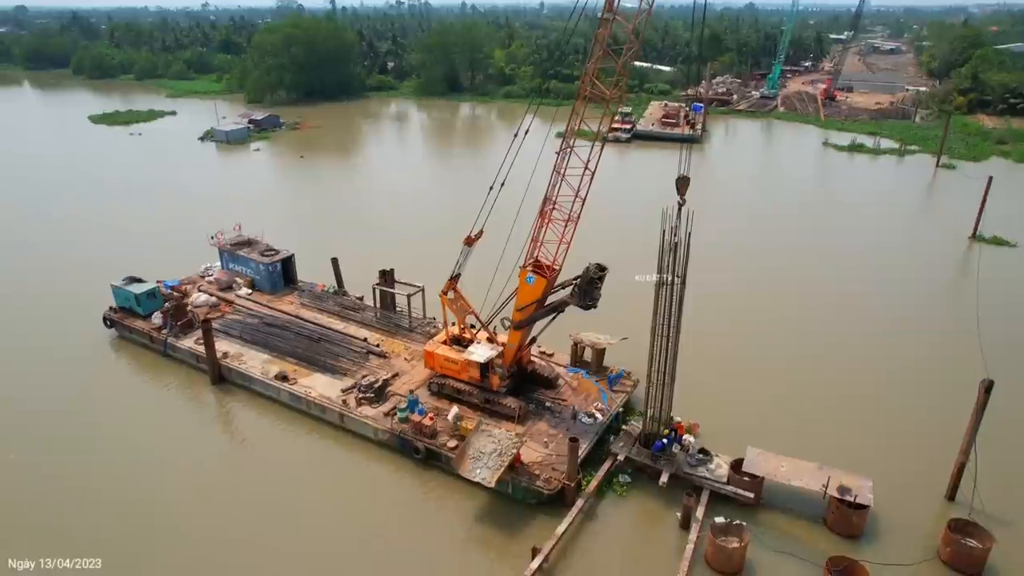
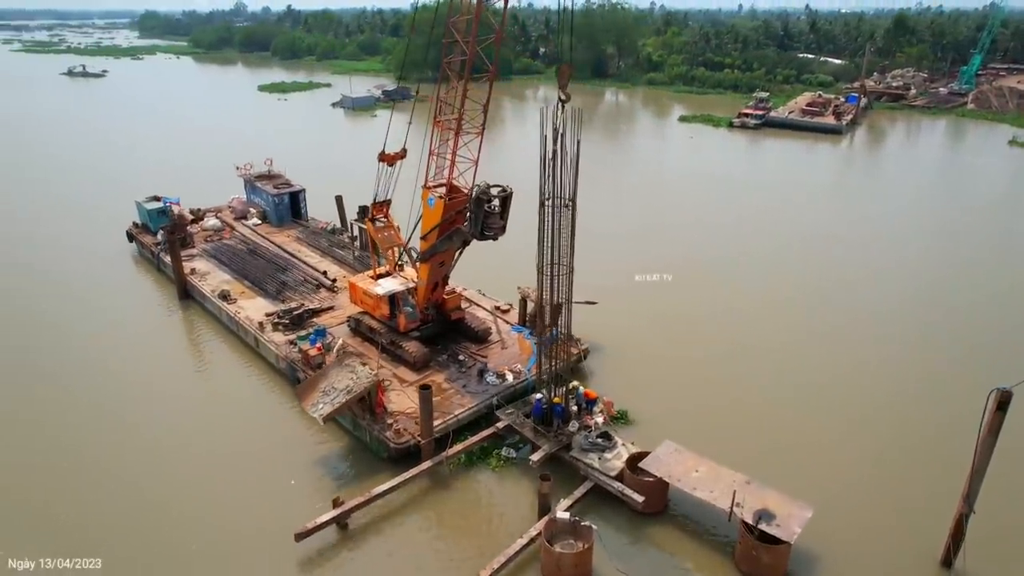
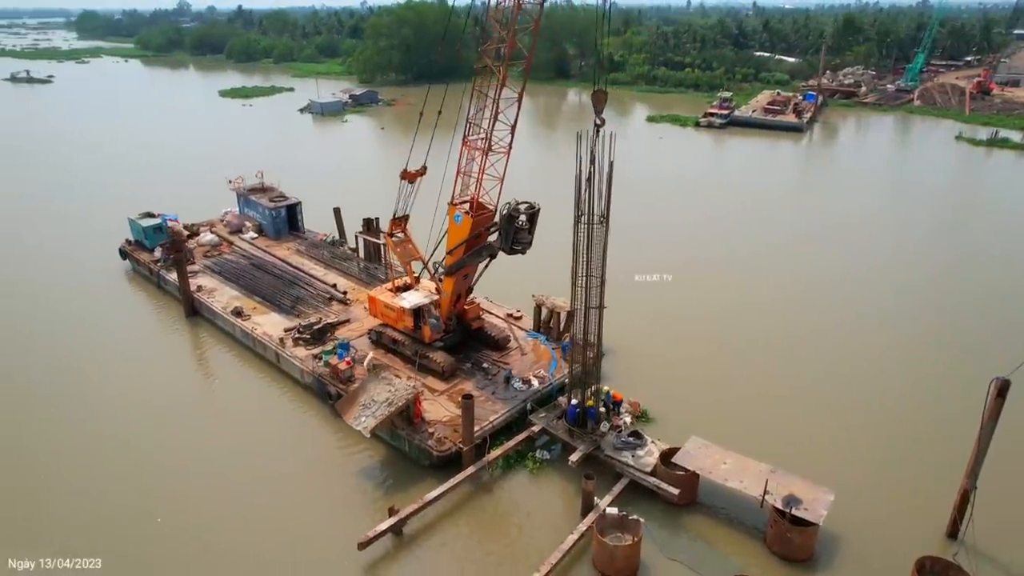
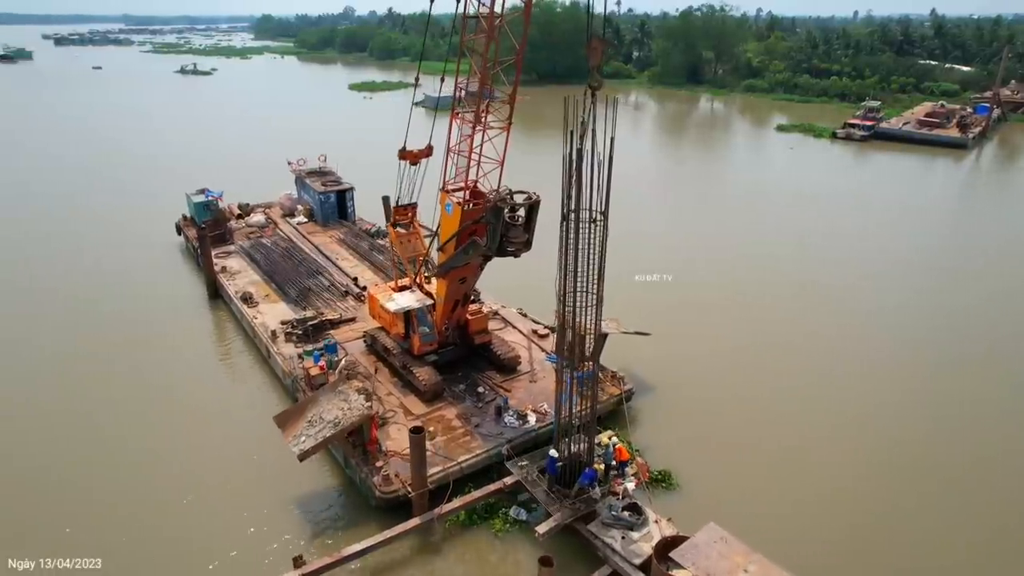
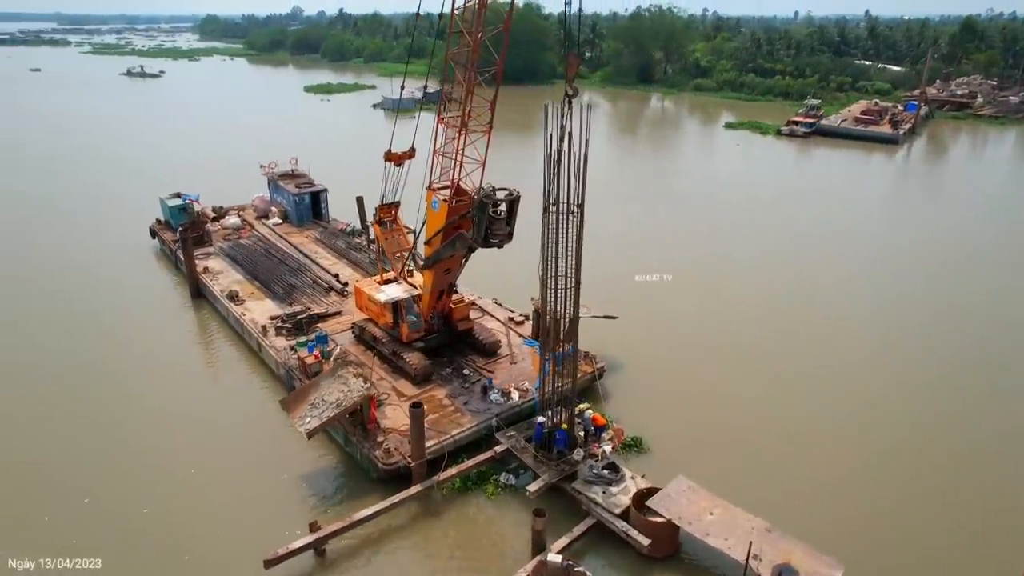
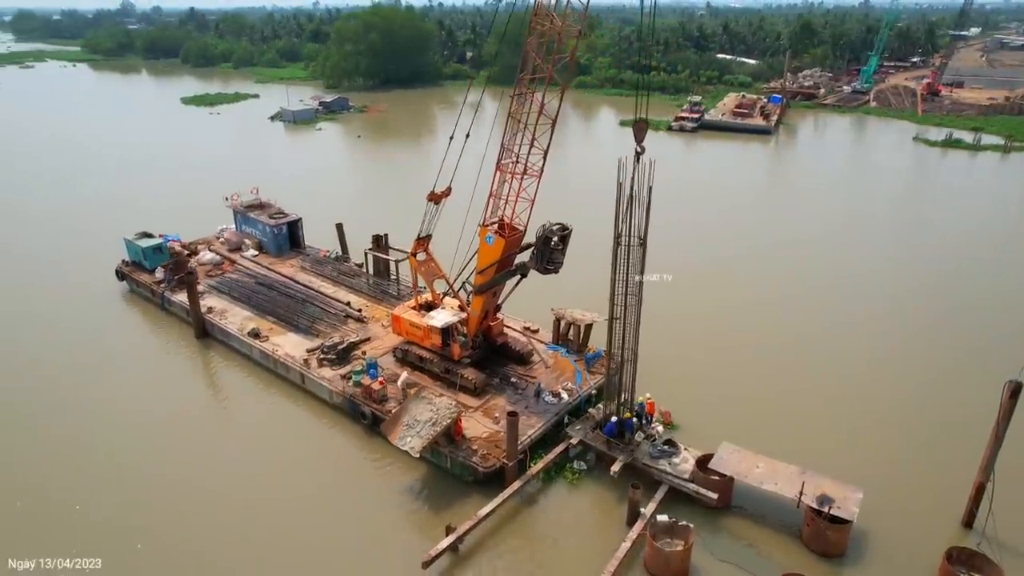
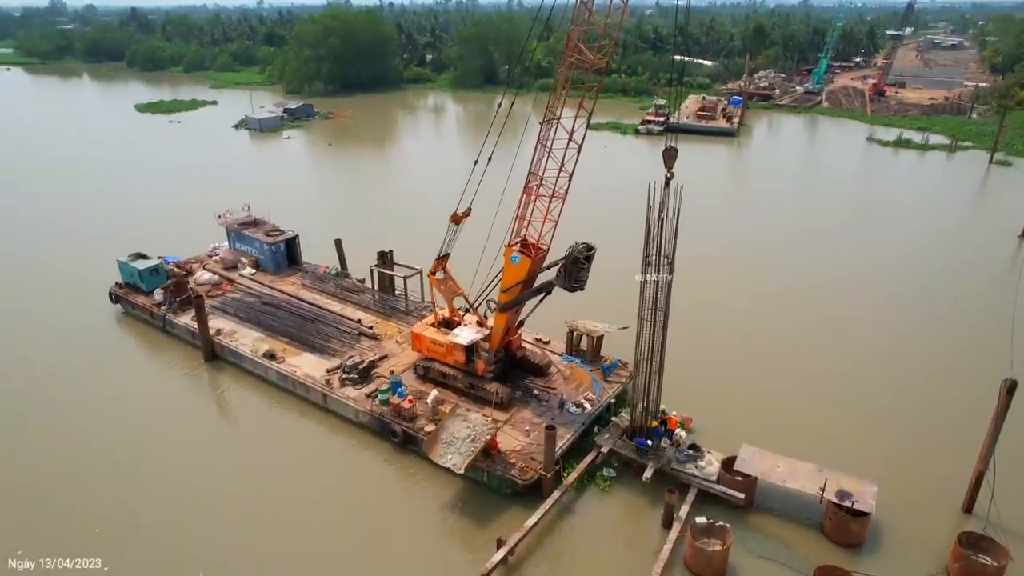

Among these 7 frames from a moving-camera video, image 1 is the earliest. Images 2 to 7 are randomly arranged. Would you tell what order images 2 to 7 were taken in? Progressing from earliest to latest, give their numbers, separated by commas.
7, 6, 3, 2, 5, 4
